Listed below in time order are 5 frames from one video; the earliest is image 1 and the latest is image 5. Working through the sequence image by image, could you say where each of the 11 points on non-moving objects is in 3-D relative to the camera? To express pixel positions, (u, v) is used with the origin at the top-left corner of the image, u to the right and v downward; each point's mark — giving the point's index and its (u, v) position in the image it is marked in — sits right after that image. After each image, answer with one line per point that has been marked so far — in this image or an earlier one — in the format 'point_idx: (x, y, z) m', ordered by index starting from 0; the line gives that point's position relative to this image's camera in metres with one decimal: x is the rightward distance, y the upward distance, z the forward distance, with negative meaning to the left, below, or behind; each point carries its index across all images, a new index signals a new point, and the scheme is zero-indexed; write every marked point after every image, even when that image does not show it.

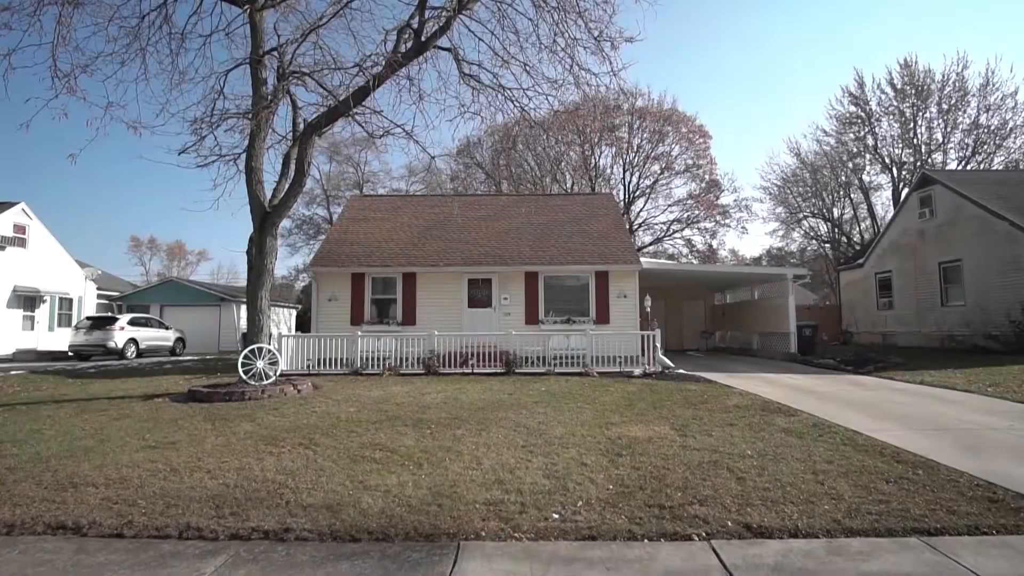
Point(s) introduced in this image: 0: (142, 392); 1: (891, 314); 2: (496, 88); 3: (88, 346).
0: (-6.4, -1.8, +10.0) m
1: (+12.4, -0.8, +19.0) m
2: (-0.3, +3.5, +10.2) m
3: (-13.4, -1.8, +18.3) m
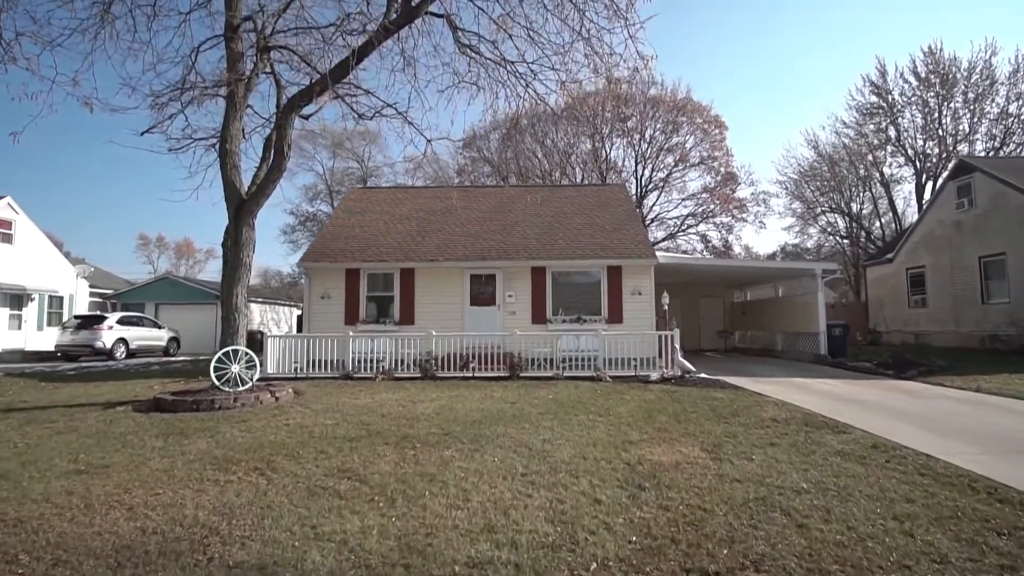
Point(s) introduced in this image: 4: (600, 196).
0: (-6.4, -1.7, +9.1) m
1: (+12.6, -0.7, +17.7) m
2: (-0.2, +3.6, +9.2) m
3: (-13.2, -1.8, +17.5) m
4: (+2.5, +2.6, +16.5) m
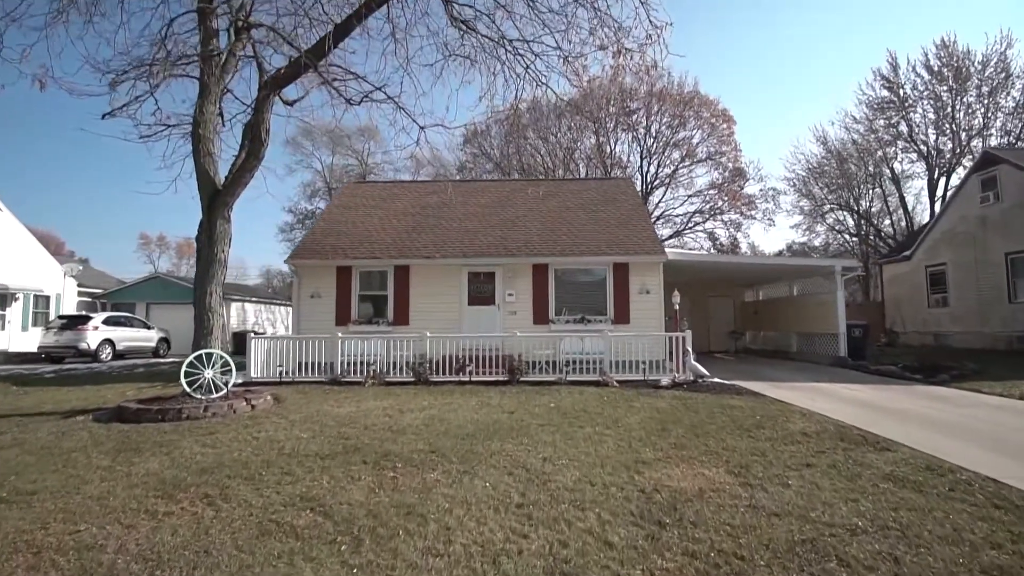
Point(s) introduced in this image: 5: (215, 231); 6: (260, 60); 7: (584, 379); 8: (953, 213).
0: (-6.4, -1.7, +8.4) m
1: (+12.7, -0.7, +16.9) m
2: (-0.3, +3.6, +8.4) m
3: (-13.2, -1.7, +16.8) m
4: (+2.5, +2.7, +15.8) m
5: (-4.2, +0.8, +8.3) m
6: (-4.0, +3.6, +9.1) m
7: (+1.3, -1.7, +10.6) m
8: (+12.8, +2.2, +16.8) m
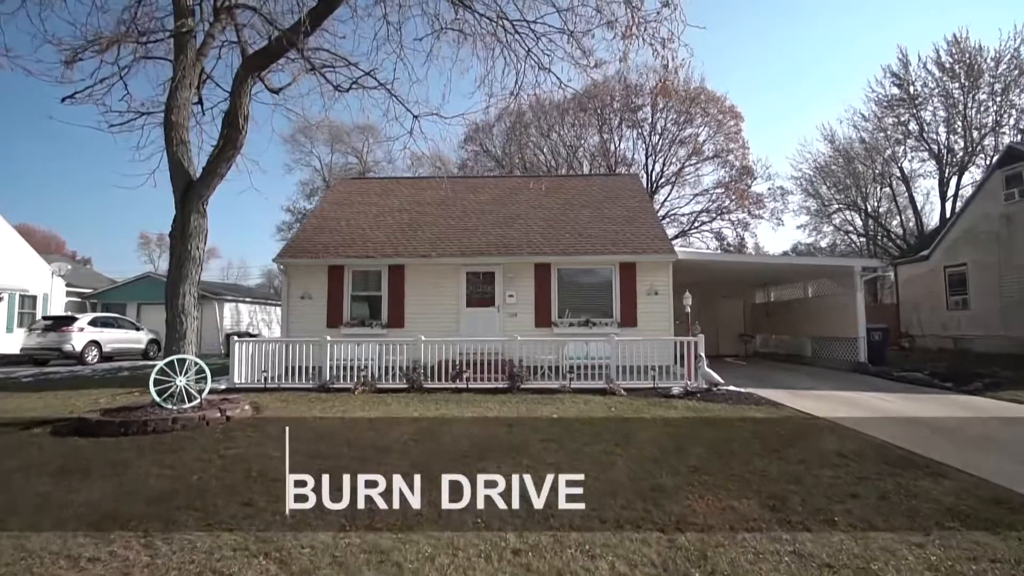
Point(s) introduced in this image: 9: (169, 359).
0: (-6.4, -1.7, +7.8) m
1: (+12.7, -0.7, +16.2) m
2: (-0.3, +3.6, +7.7) m
3: (-13.1, -1.7, +16.2) m
4: (+2.6, +2.6, +15.1) m
5: (-4.3, +0.8, +7.6) m
6: (-4.0, +3.6, +8.5) m
7: (+1.3, -1.7, +9.9) m
8: (+12.8, +2.1, +16.1) m
9: (-4.4, -0.9, +7.4) m
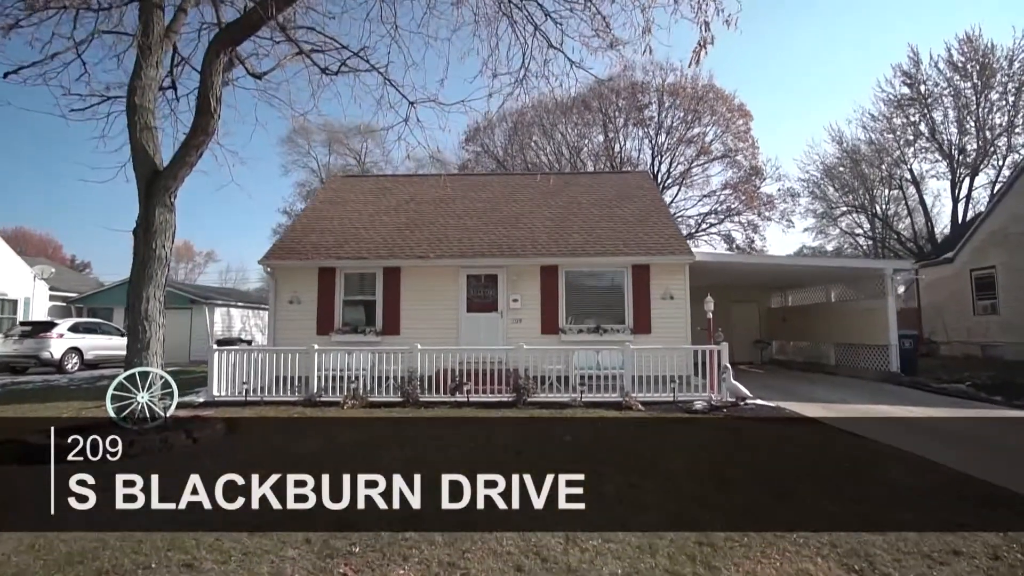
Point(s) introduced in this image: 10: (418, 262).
0: (-6.3, -1.8, +6.9) m
1: (+12.8, -0.8, +15.3) m
2: (-0.2, +3.5, +6.9) m
3: (-13.0, -1.8, +15.3) m
4: (+2.6, +2.5, +14.2) m
5: (-4.2, +0.8, +6.8) m
6: (-3.9, +3.5, +7.6) m
7: (+1.4, -1.7, +9.0) m
8: (+12.9, +2.0, +15.2) m
9: (-4.3, -0.9, +6.6) m
10: (-1.8, +0.5, +11.4) m
